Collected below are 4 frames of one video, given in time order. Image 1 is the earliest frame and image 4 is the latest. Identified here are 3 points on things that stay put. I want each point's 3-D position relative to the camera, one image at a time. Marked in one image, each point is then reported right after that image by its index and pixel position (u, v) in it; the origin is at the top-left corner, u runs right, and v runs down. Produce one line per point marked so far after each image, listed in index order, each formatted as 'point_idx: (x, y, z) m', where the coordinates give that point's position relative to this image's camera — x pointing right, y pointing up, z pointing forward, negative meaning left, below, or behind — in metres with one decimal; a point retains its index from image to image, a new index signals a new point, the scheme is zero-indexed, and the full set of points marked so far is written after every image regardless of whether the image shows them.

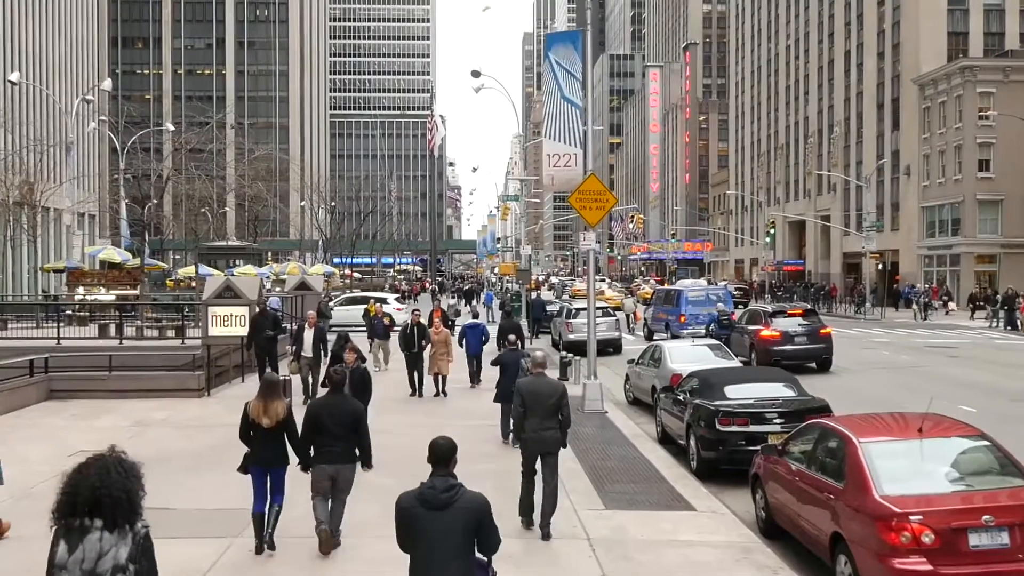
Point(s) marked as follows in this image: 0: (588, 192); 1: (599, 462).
0: (+1.3, +1.6, +15.0) m
1: (+1.1, -2.2, +11.2) m
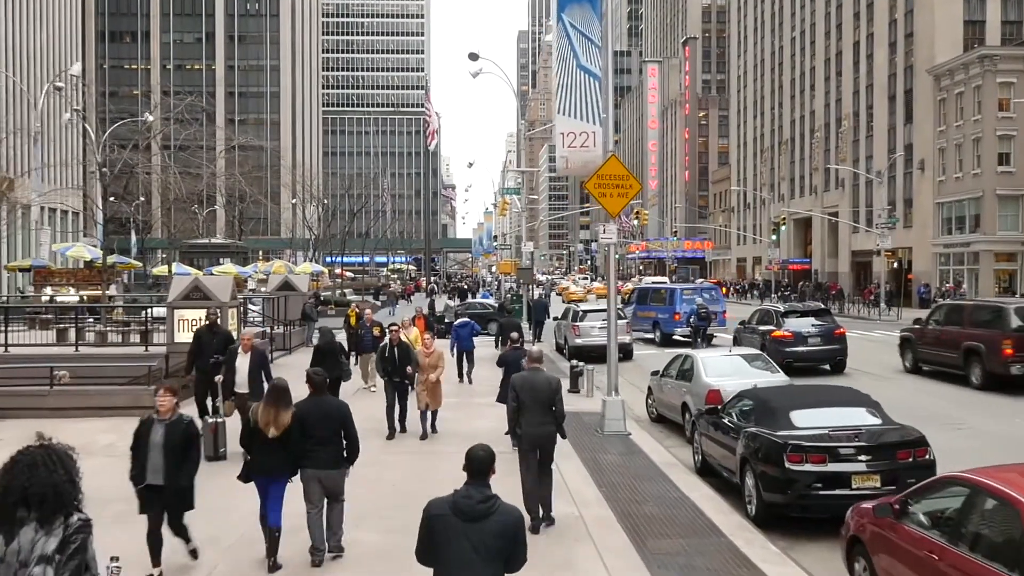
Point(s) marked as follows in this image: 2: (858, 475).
0: (+1.4, +1.6, +12.9) m
1: (+1.2, -2.2, +9.1) m
2: (+3.1, -1.7, +8.2) m
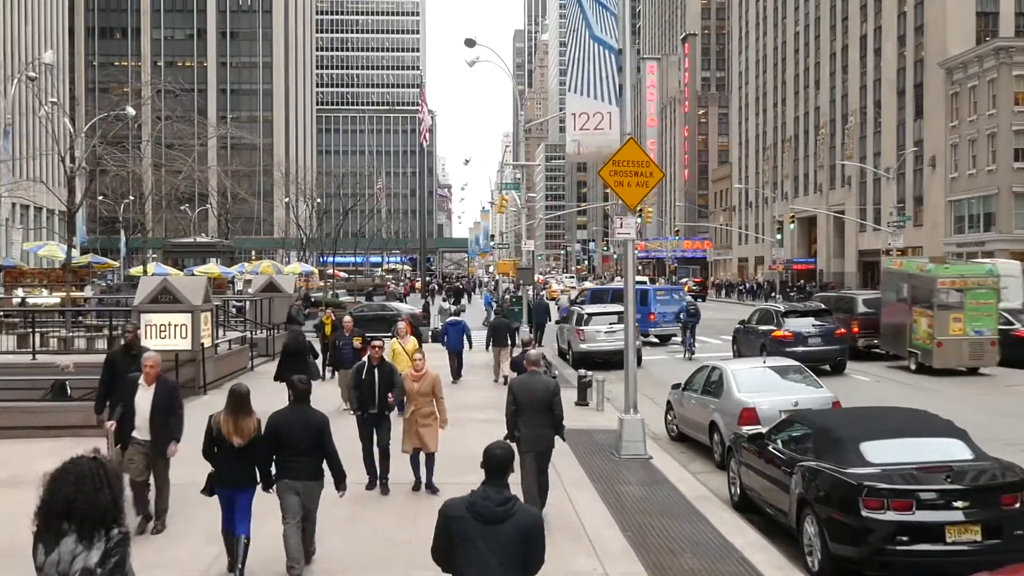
0: (+1.4, +1.6, +11.3) m
1: (+1.3, -2.2, +7.5) m
2: (+3.2, -1.7, +6.6) m
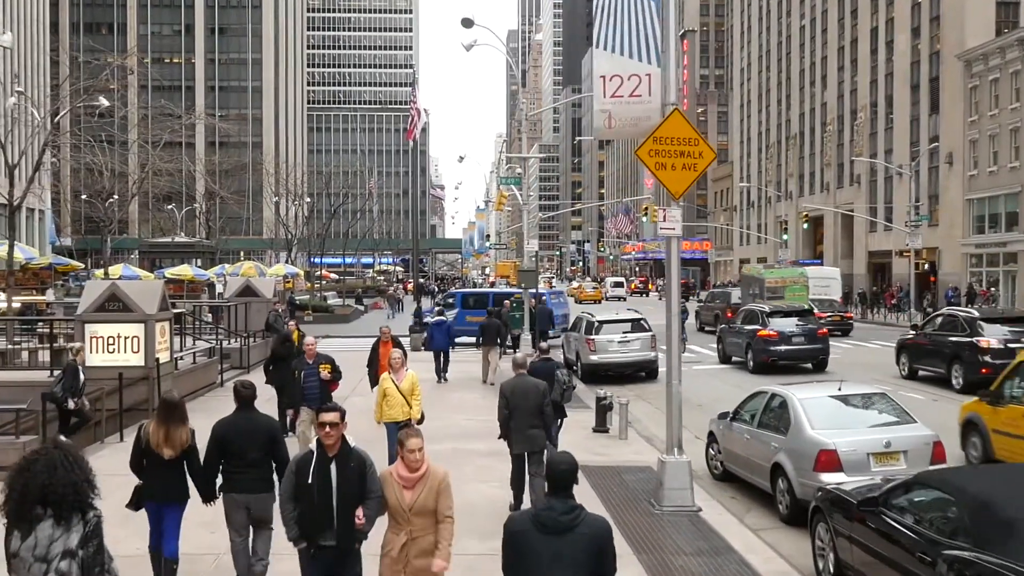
0: (+1.5, +1.5, +9.0) m
1: (+1.4, -2.3, +5.2) m
2: (+3.4, -1.8, +4.3) m
